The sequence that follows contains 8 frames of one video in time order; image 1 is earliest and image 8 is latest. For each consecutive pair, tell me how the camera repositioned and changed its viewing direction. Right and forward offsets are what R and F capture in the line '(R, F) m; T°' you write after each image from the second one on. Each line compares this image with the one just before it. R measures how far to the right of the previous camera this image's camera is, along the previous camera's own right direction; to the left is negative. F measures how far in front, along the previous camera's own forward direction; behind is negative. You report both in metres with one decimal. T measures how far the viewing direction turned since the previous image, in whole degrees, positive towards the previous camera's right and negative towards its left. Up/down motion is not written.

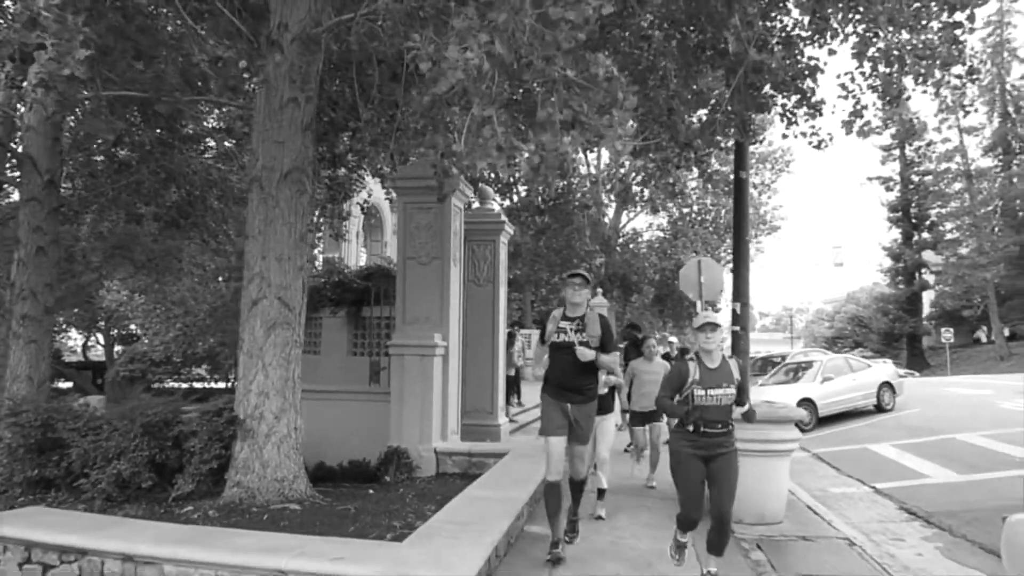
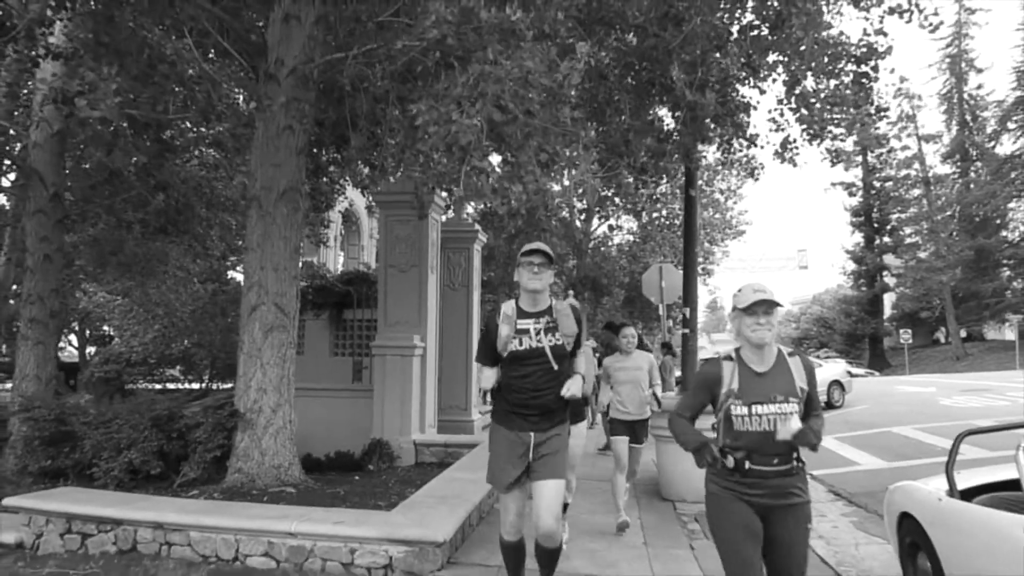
(0.0, -0.9) m; +2°
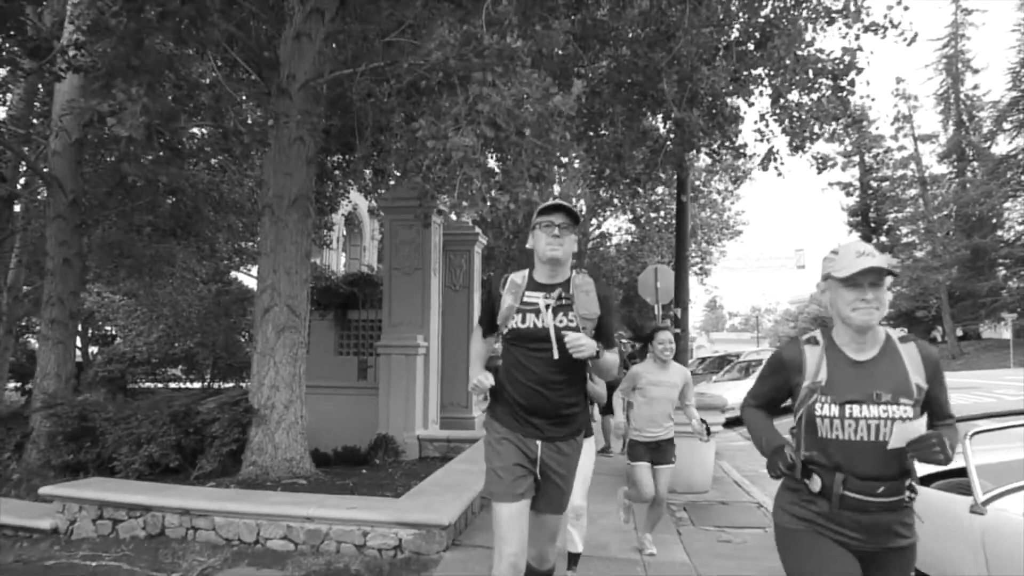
(0.0, -0.4) m; 0°
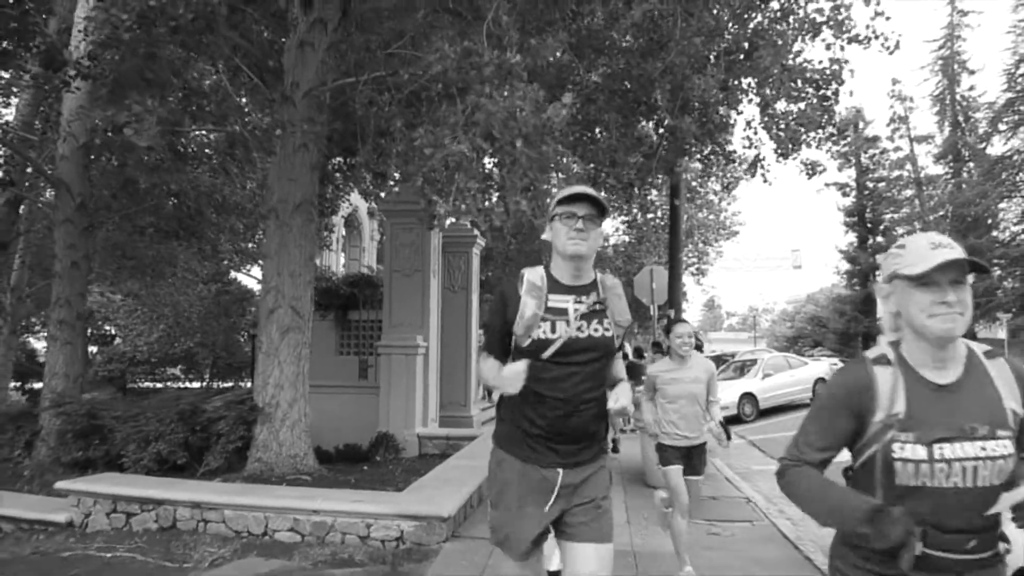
(0.0, -0.3) m; 0°
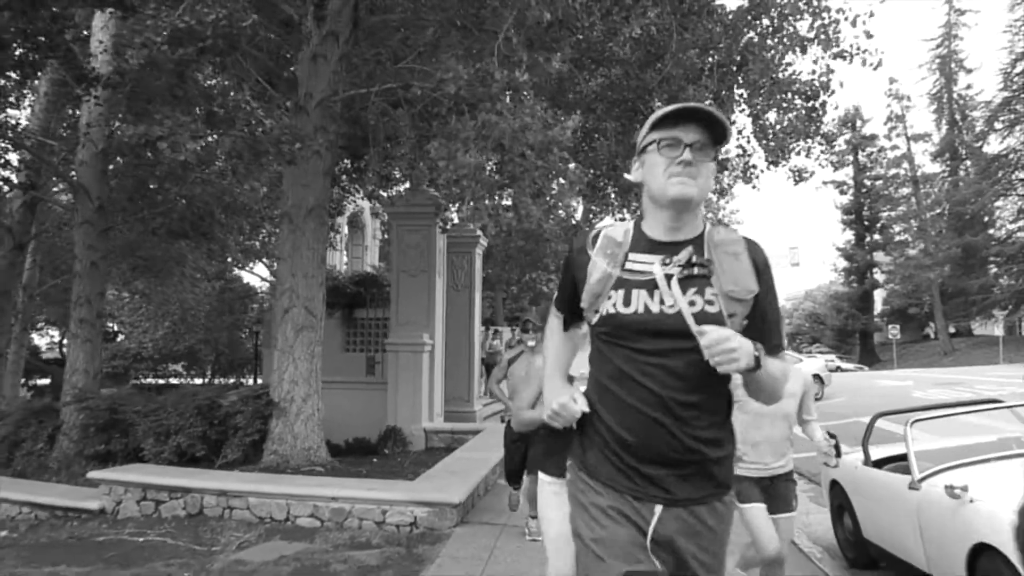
(-0.1, -0.4) m; 0°
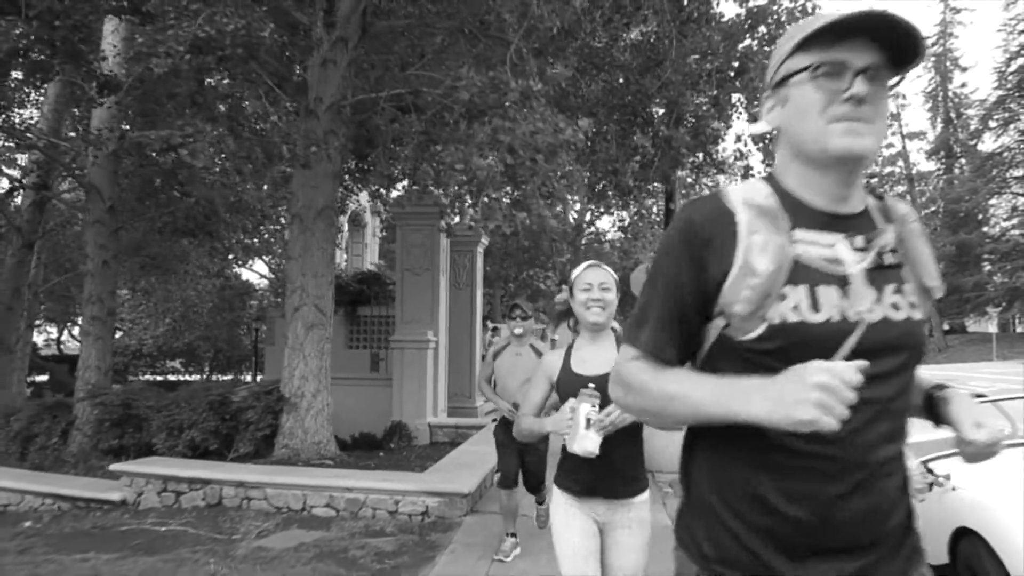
(-0.1, -0.3) m; 0°
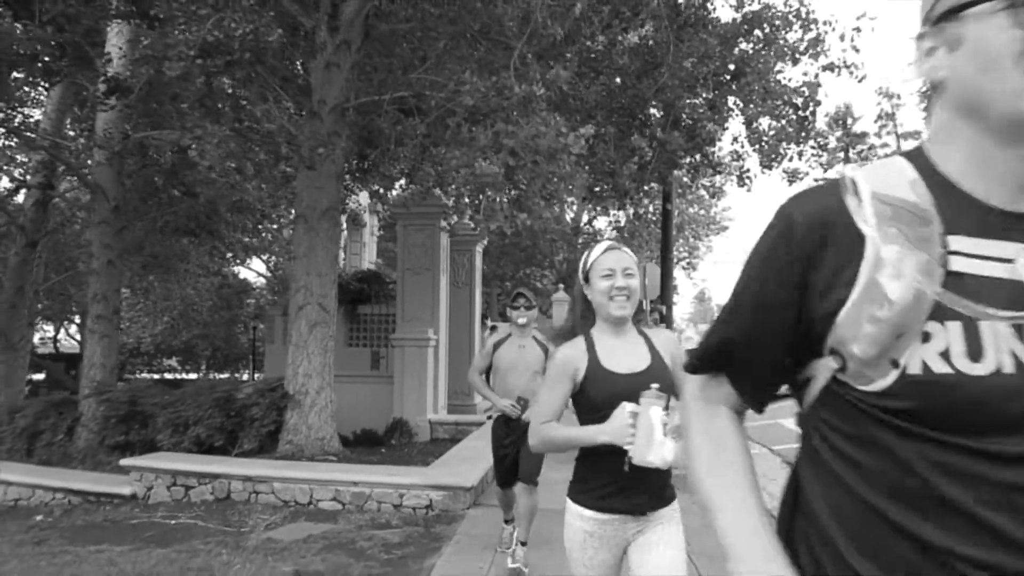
(-0.1, -0.2) m; 0°
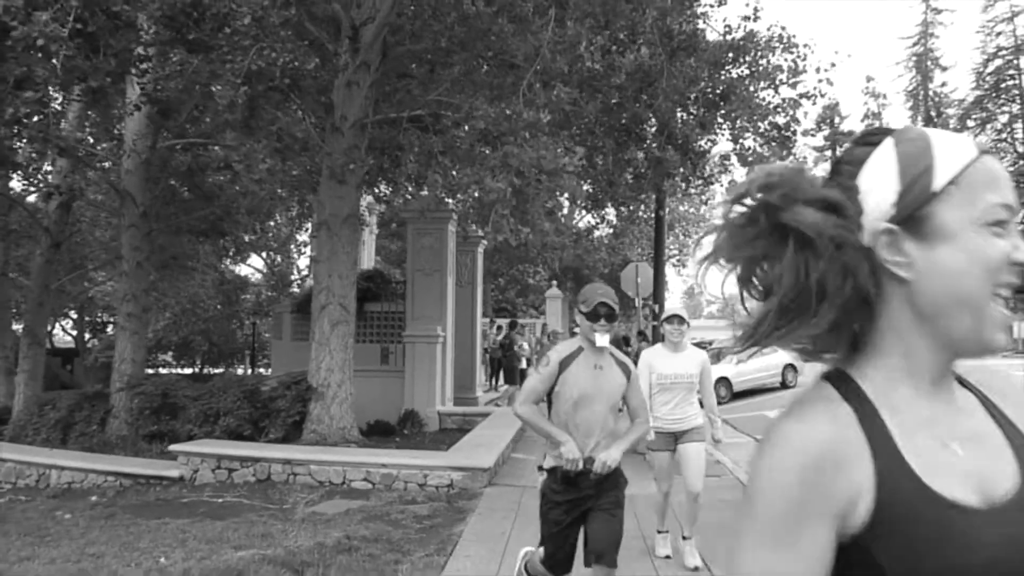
(-0.2, -0.8) m; +1°
